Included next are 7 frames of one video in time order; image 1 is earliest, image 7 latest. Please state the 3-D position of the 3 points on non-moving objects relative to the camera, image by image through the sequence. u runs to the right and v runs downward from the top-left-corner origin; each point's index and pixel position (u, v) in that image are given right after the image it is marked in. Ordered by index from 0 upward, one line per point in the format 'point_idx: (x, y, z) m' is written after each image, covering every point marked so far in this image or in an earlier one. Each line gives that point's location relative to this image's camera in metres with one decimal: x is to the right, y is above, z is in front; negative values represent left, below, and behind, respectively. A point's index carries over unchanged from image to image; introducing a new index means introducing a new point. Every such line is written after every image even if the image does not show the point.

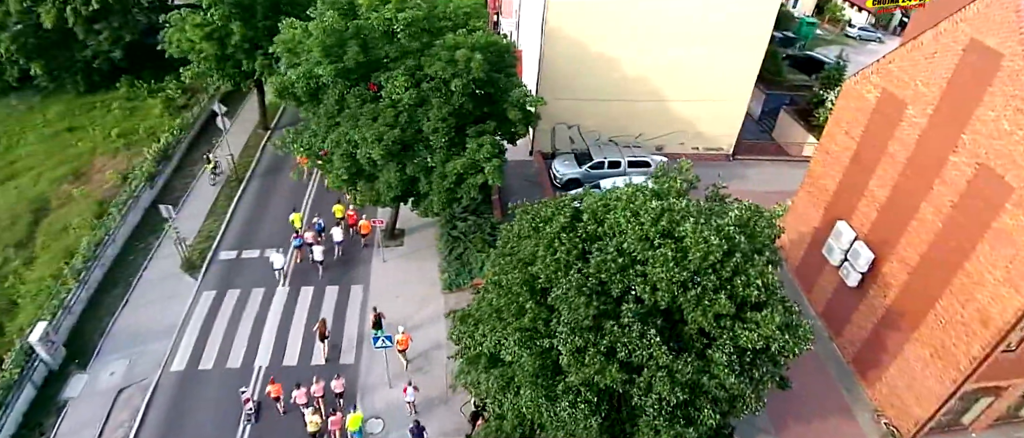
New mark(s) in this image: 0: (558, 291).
0: (+0.7, -1.3, +10.6) m
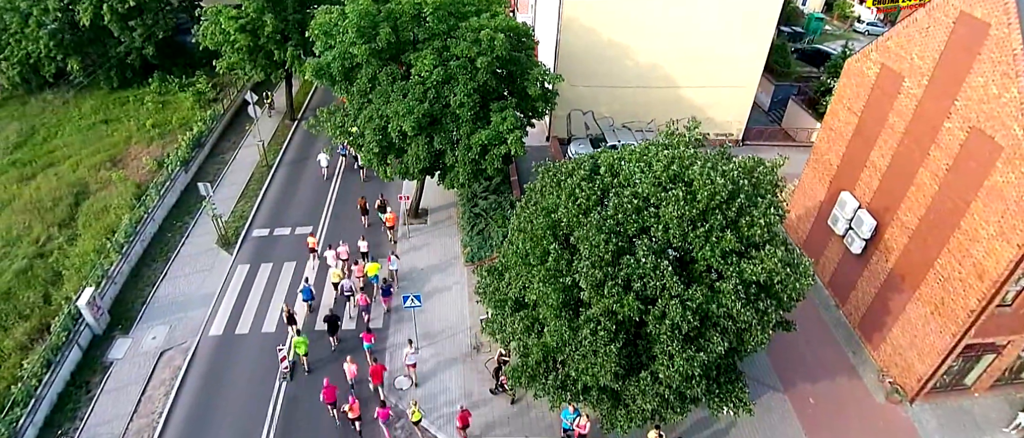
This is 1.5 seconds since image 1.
0: (+1.3, -0.3, +11.5) m
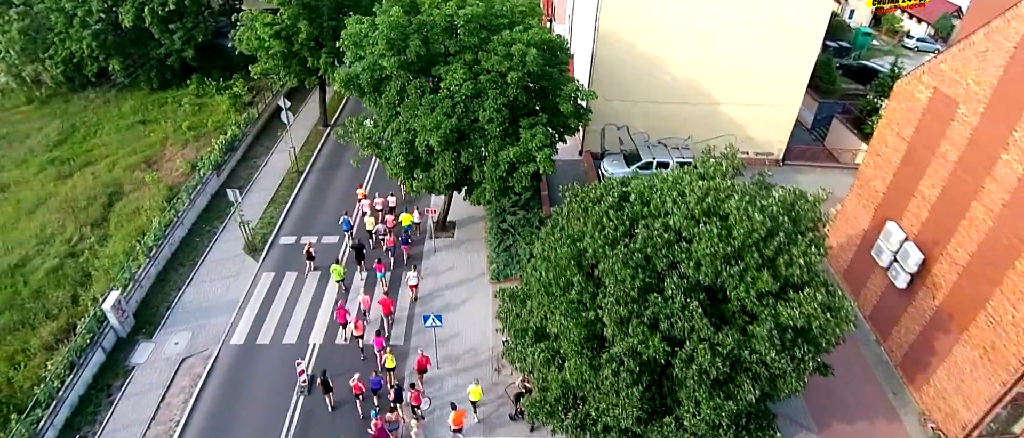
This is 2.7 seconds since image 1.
0: (+1.7, -0.9, +11.0) m
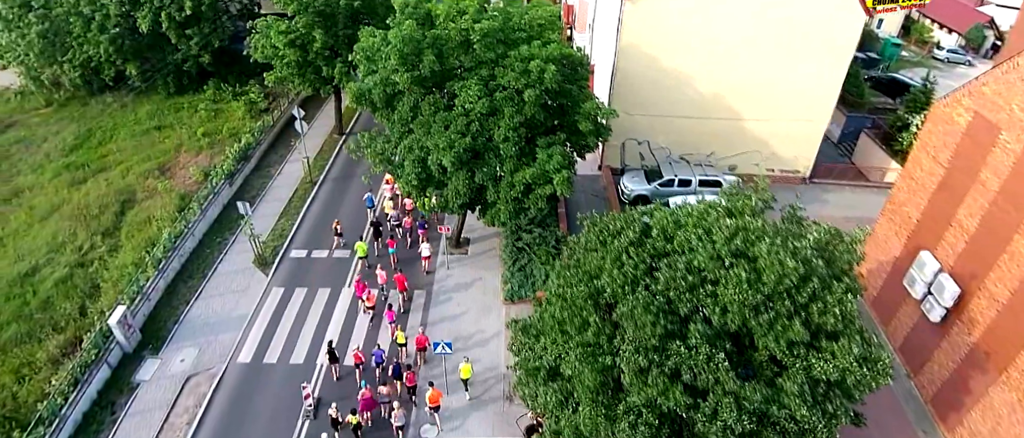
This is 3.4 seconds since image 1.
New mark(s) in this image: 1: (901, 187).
0: (+2.0, -1.6, +10.3) m
1: (+12.9, +1.0, +19.4) m
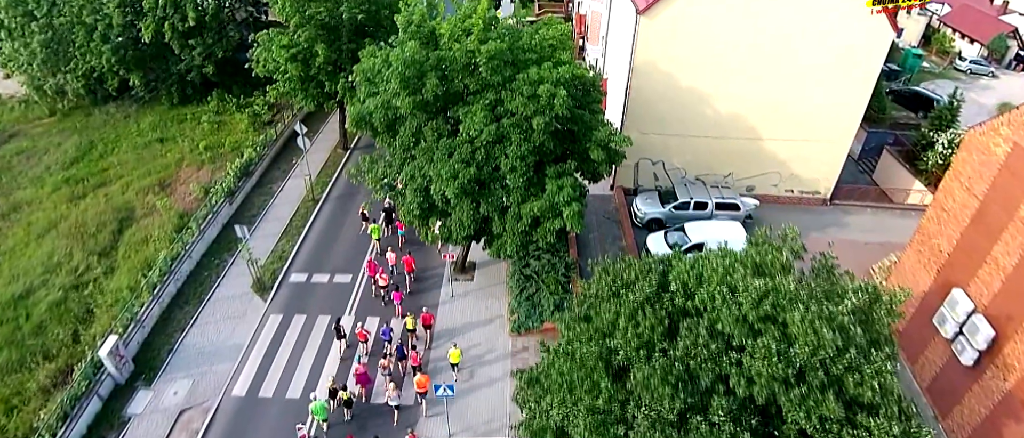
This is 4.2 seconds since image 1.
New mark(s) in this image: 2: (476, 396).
0: (+2.0, -2.5, +9.4) m
1: (+13.1, 0.0, +18.3) m
2: (-1.0, -5.8, +16.4) m
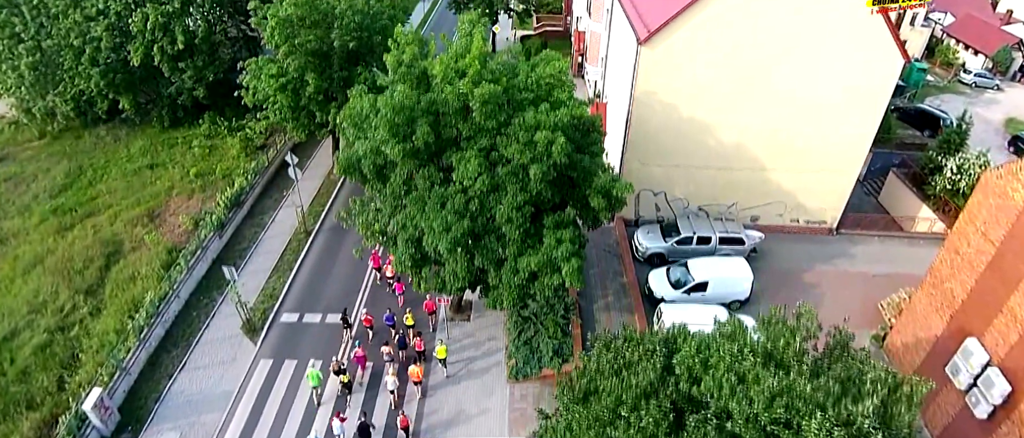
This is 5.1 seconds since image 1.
0: (+1.9, -3.9, +8.8) m
1: (+13.0, -1.3, +17.7) m
2: (-1.1, -7.2, +15.9) m
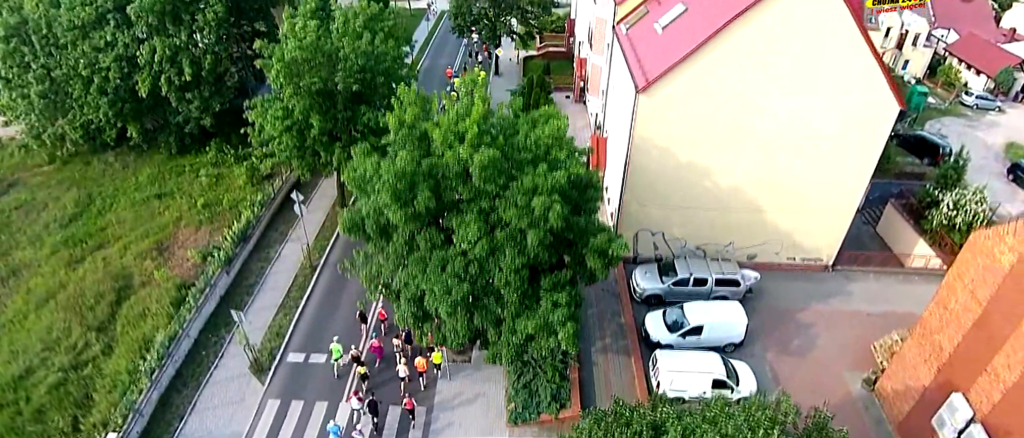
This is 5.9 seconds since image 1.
0: (+1.8, -5.7, +9.3) m
1: (+13.0, -2.9, +18.1) m
2: (-1.1, -8.8, +16.5) m
